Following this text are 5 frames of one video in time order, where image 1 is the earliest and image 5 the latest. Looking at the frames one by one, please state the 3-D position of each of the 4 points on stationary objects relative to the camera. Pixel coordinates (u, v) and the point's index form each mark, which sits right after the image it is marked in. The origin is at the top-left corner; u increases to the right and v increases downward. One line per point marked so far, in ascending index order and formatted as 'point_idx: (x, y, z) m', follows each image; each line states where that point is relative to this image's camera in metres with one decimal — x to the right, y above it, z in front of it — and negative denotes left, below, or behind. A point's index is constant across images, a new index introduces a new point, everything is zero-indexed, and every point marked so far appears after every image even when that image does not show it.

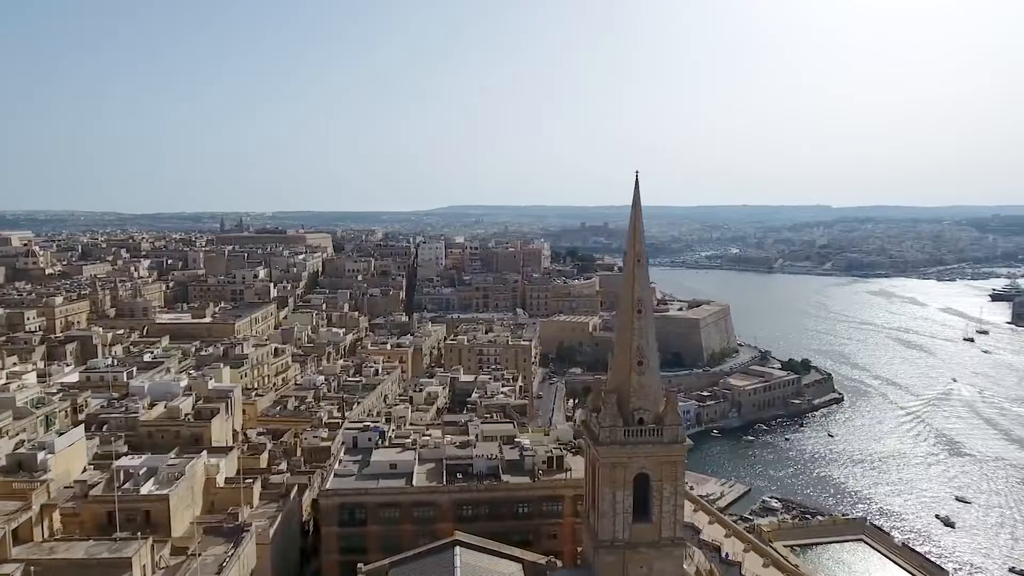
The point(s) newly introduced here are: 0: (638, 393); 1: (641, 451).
0: (+2.4, -2.0, +15.0) m
1: (+2.4, -3.0, +14.8) m
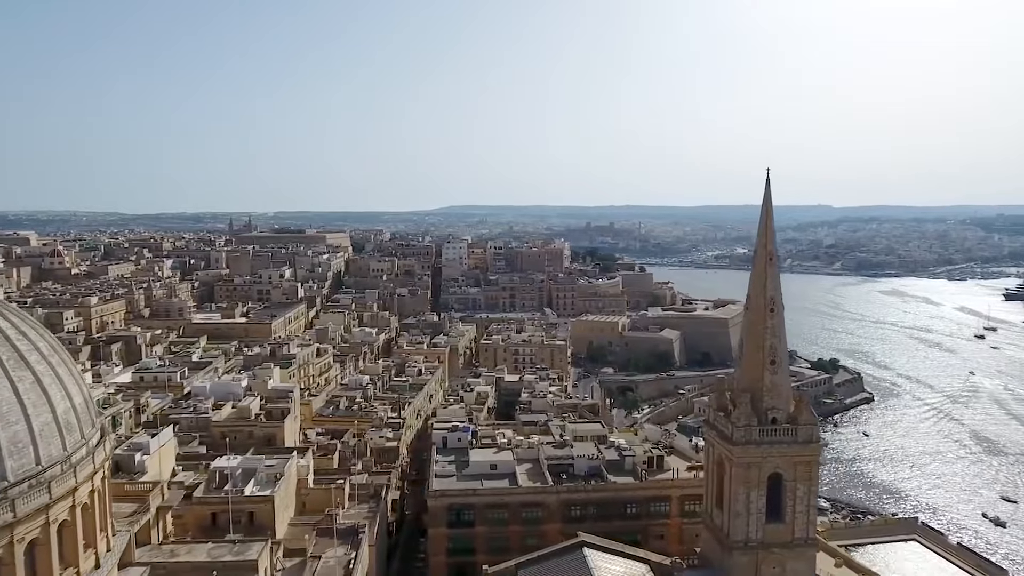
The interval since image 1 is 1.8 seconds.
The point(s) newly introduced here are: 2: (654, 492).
0: (+4.8, -1.9, +14.9) m
1: (+4.8, -3.0, +14.6) m
2: (+3.2, -4.6, +18.0) m
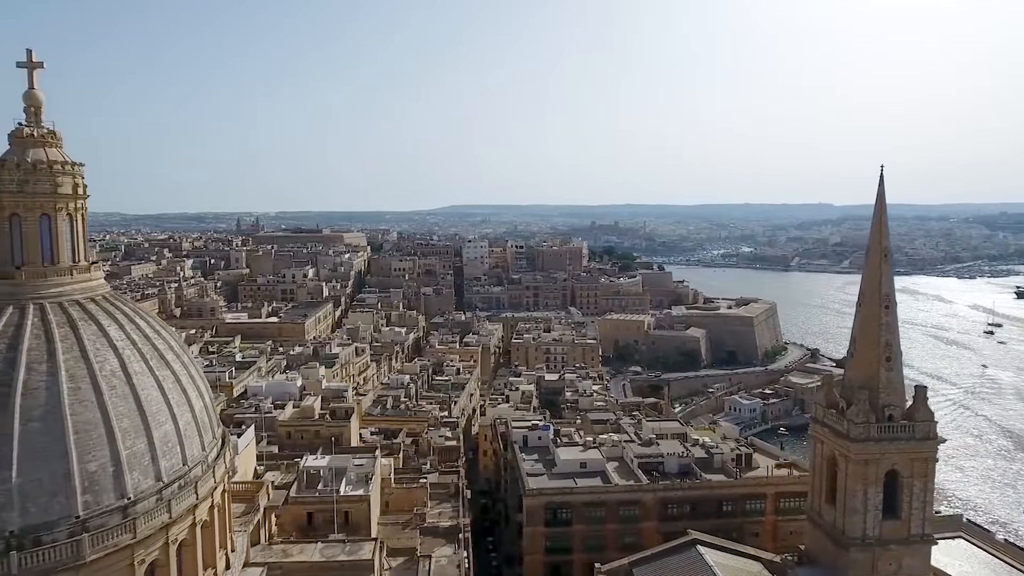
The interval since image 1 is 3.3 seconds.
0: (+7.0, -1.9, +14.9) m
1: (+7.0, -2.9, +14.6) m
2: (+5.3, -4.5, +18.0) m
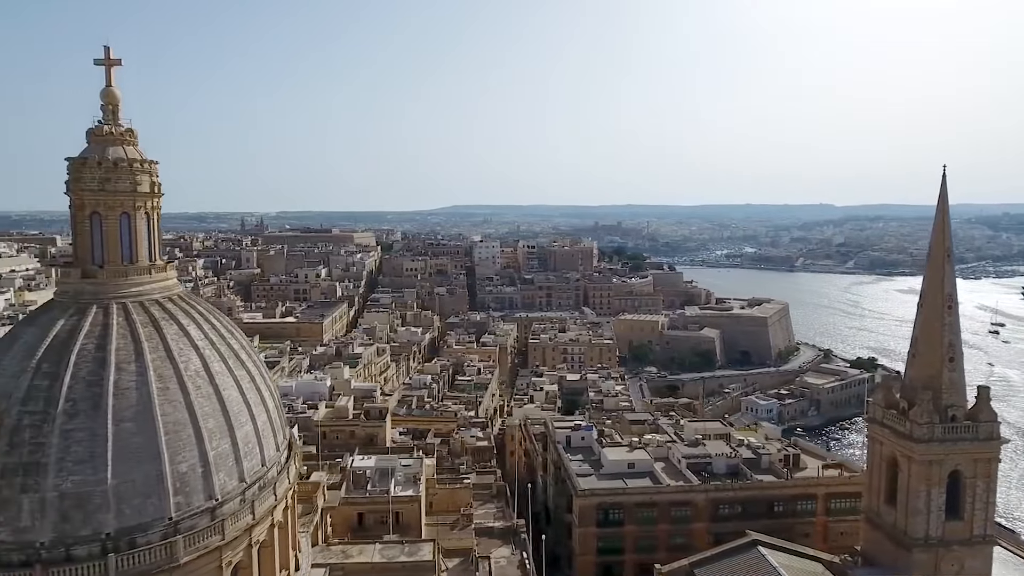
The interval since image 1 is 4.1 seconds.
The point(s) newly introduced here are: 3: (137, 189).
0: (+8.1, -1.9, +14.8) m
1: (+8.1, -2.9, +14.6) m
2: (+6.5, -4.5, +17.9) m
3: (-5.3, +1.4, +11.2) m
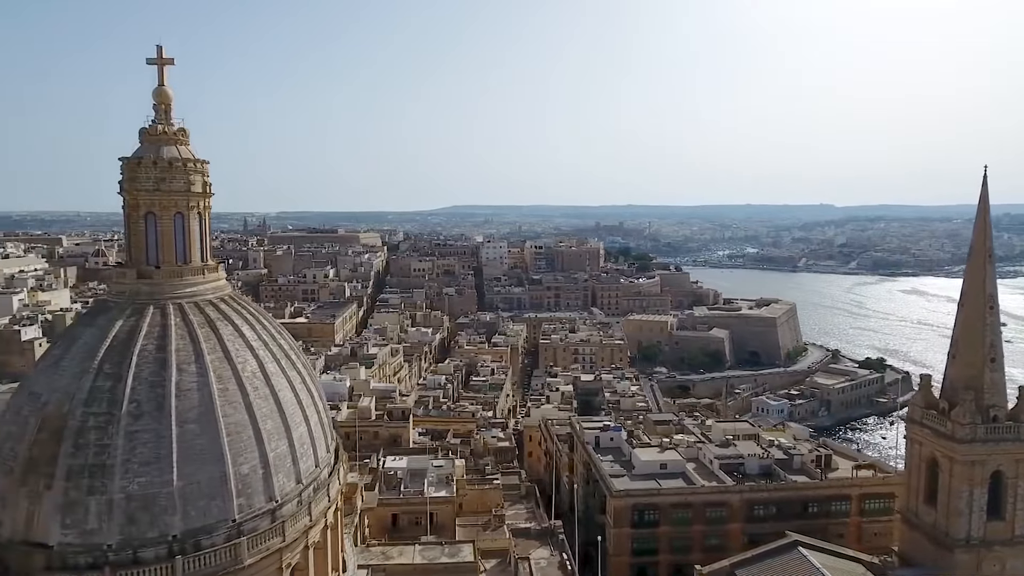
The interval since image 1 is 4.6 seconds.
0: (+8.9, -1.9, +14.8) m
1: (+8.9, -2.9, +14.5) m
2: (+7.2, -4.5, +17.9) m
3: (-4.5, +1.4, +11.2) m
